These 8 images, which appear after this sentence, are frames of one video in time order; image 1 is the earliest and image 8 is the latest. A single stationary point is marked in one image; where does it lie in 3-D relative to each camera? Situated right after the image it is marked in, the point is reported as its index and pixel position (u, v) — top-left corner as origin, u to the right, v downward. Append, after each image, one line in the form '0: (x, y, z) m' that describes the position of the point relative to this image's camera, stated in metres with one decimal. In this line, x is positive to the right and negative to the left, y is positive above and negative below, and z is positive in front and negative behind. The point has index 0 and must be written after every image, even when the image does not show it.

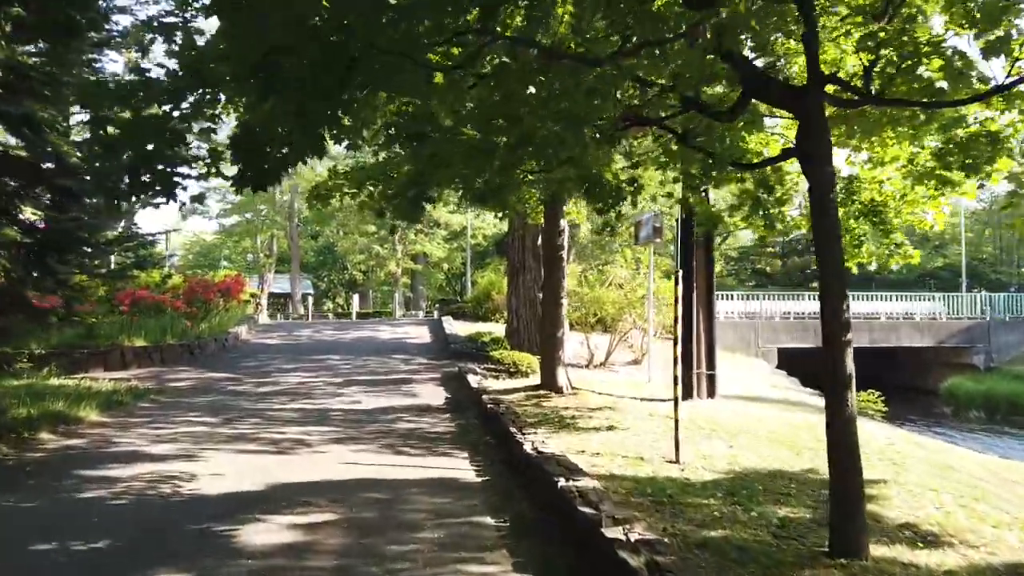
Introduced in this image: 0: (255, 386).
0: (-4.5, -1.7, +12.8) m
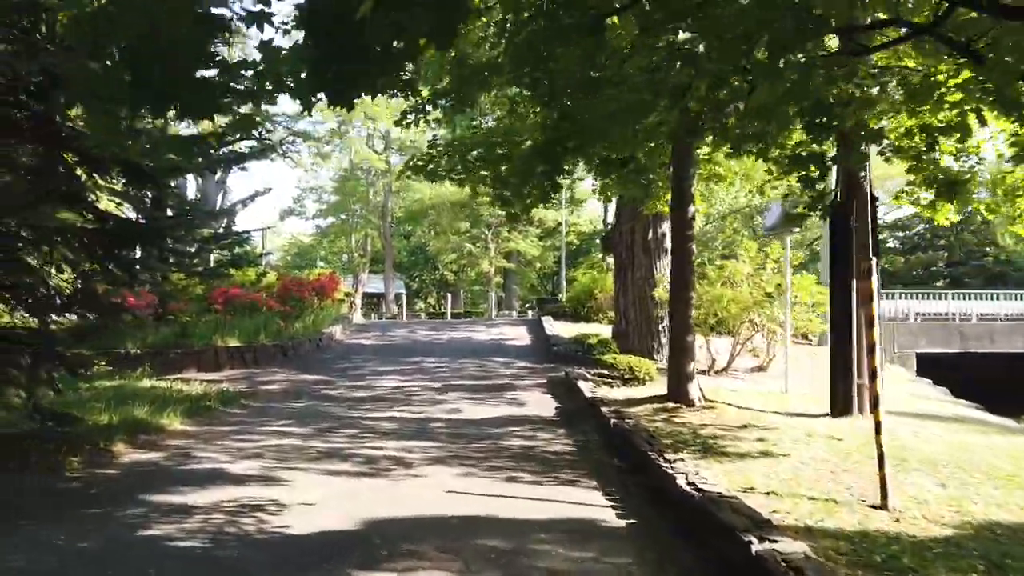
0: (-2.6, -1.7, +11.9) m
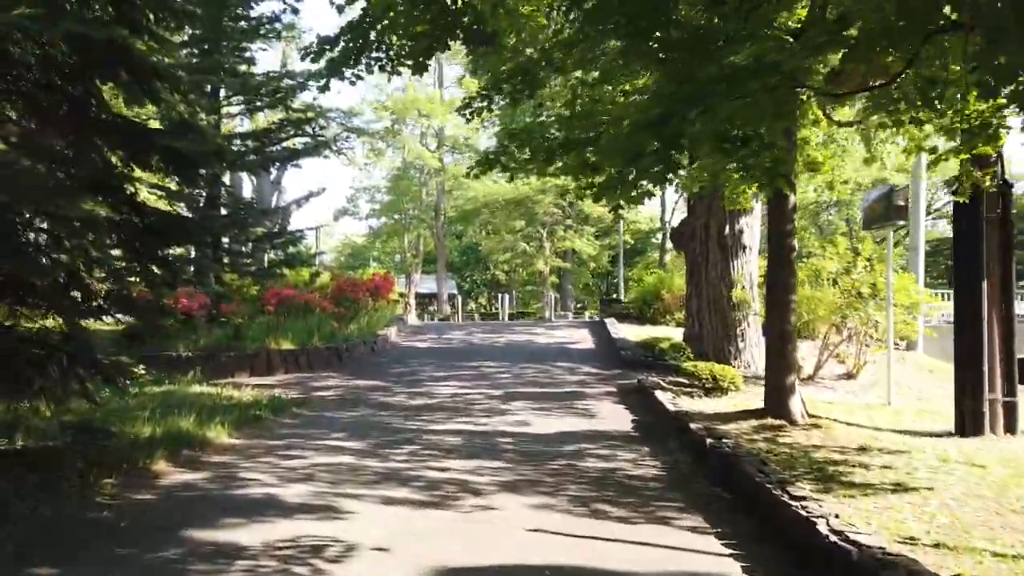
0: (-1.6, -1.7, +11.1) m
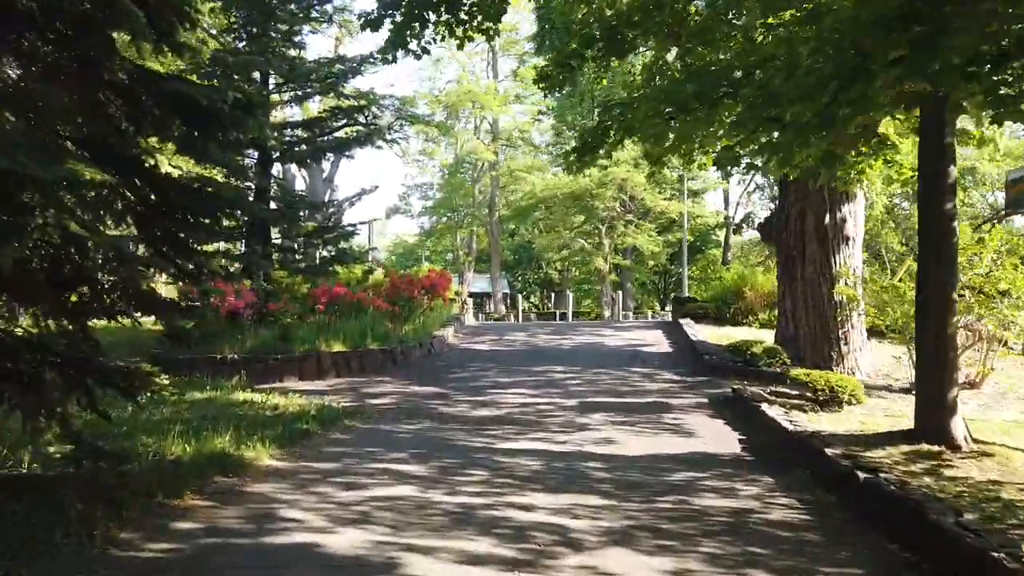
0: (-0.6, -1.6, +9.9) m
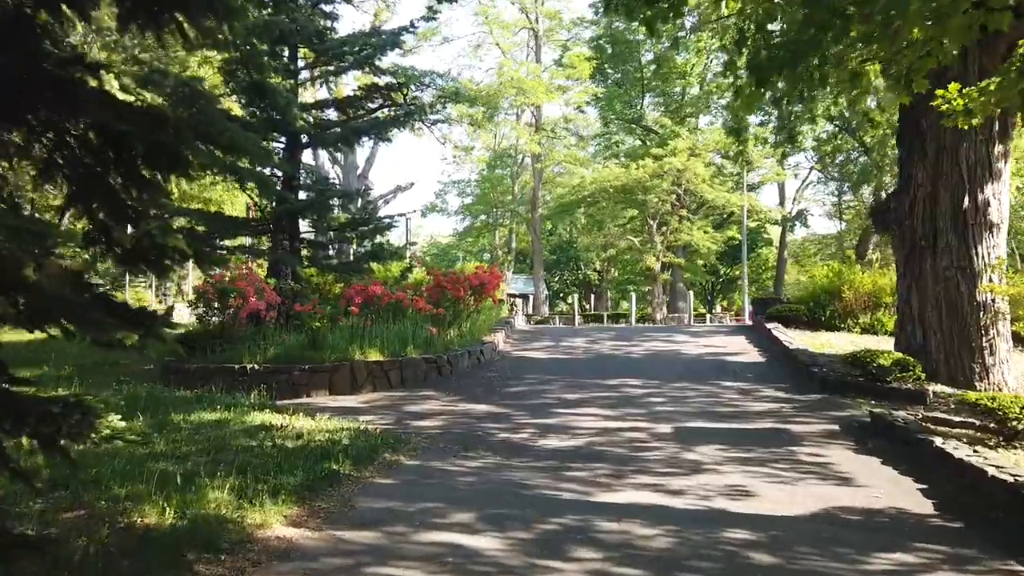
0: (+0.3, -1.6, +7.8) m
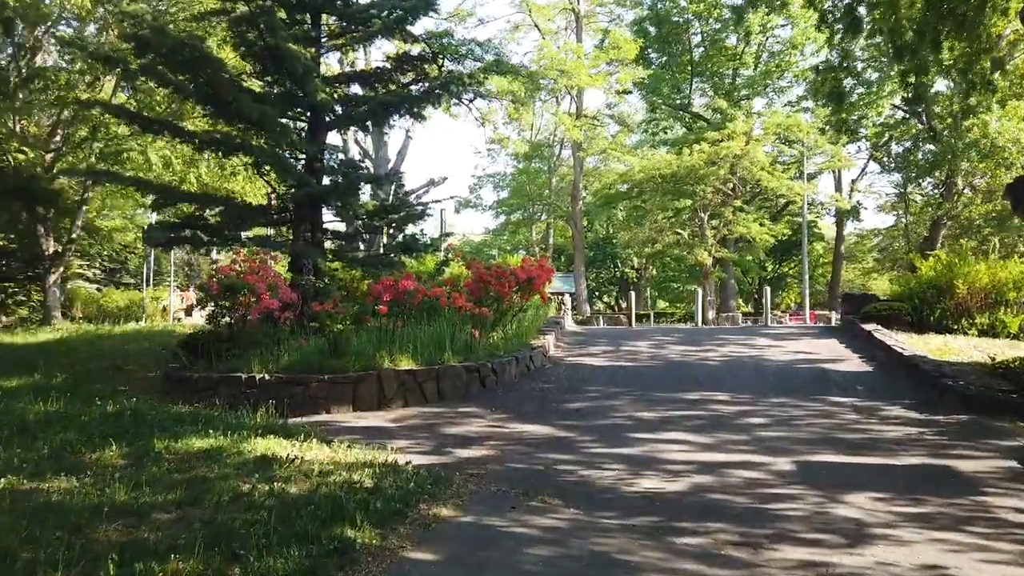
0: (+0.9, -1.5, +6.0) m
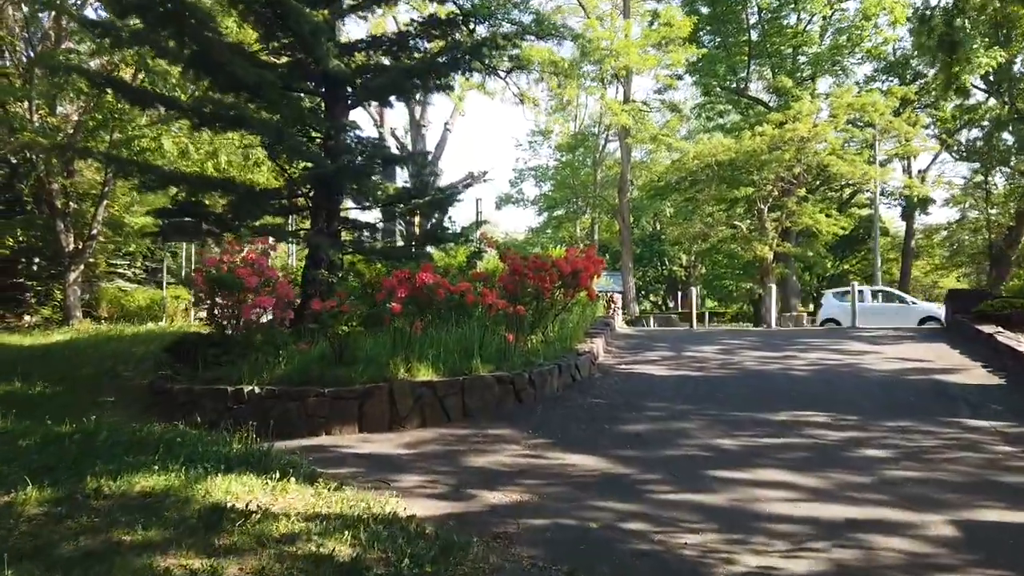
0: (+1.1, -1.5, +4.2) m
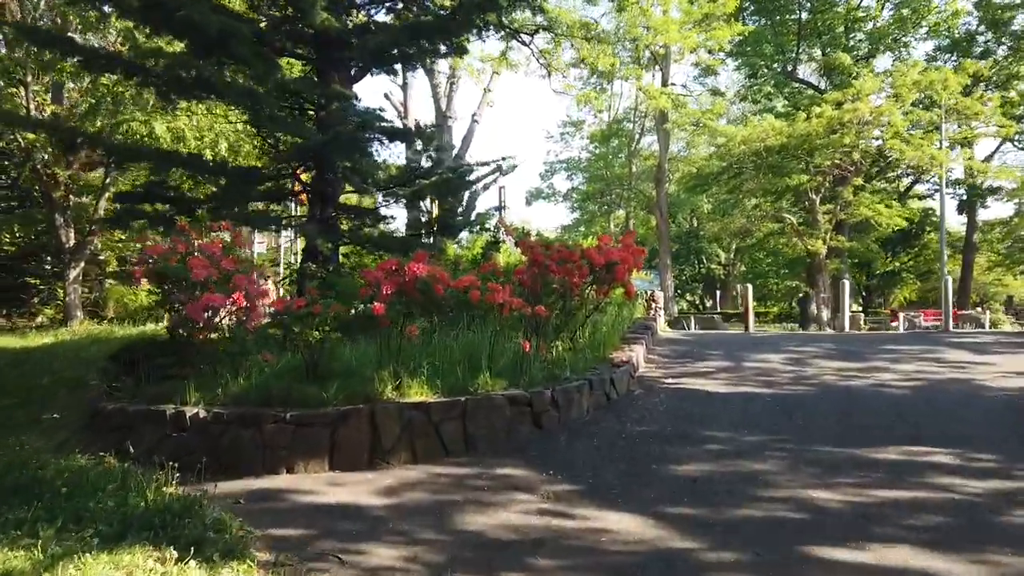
0: (+1.1, -1.4, +2.4) m
